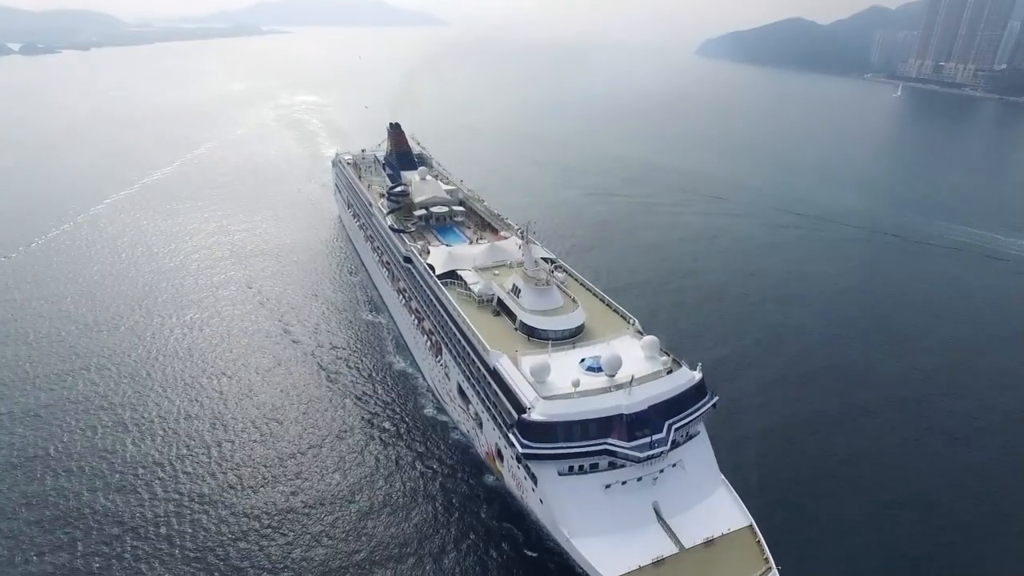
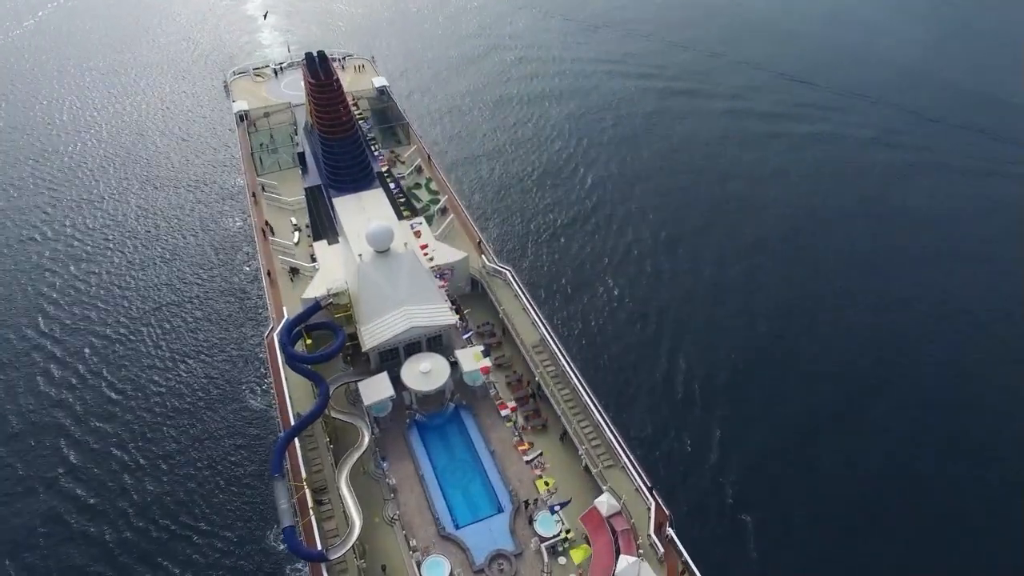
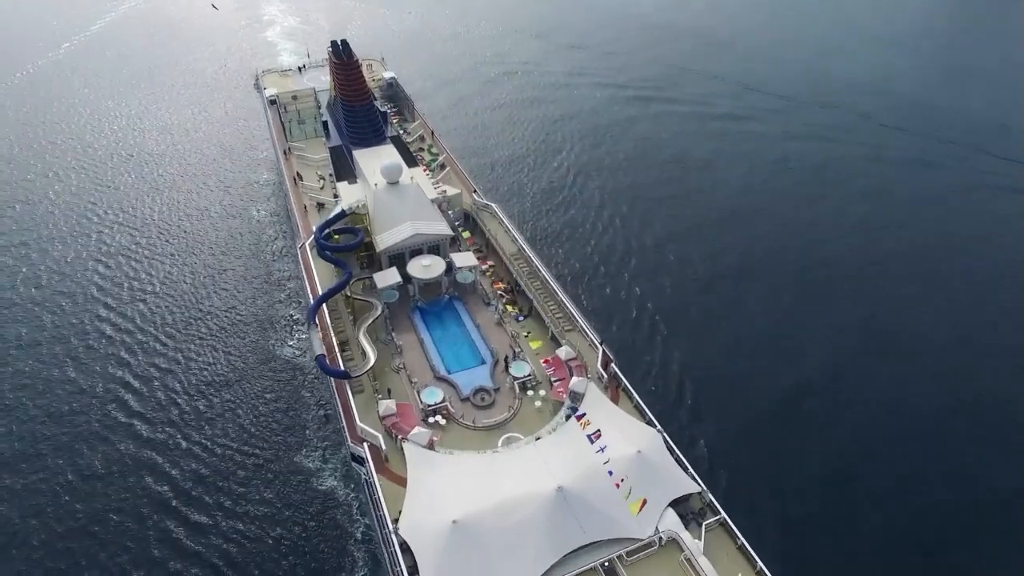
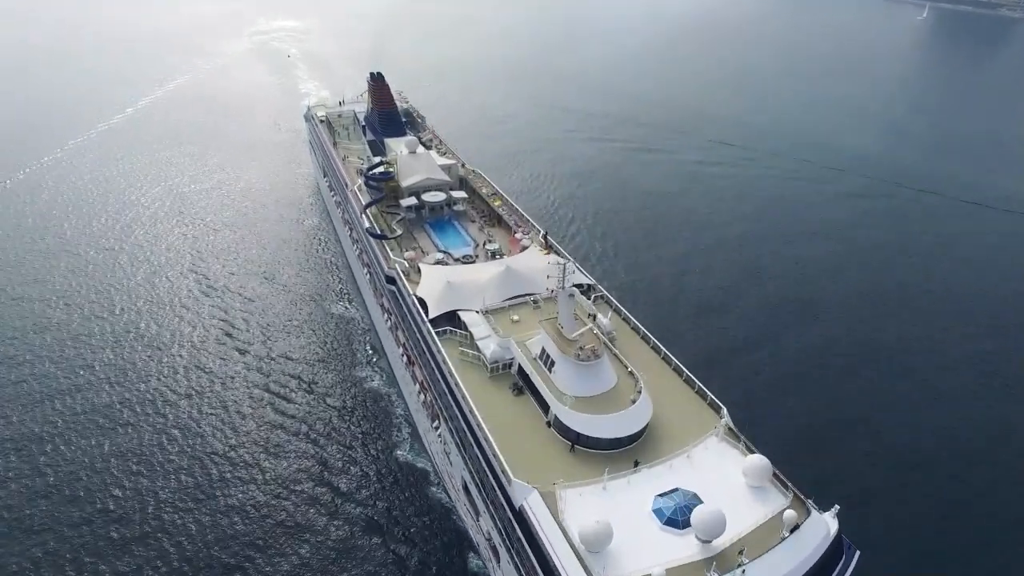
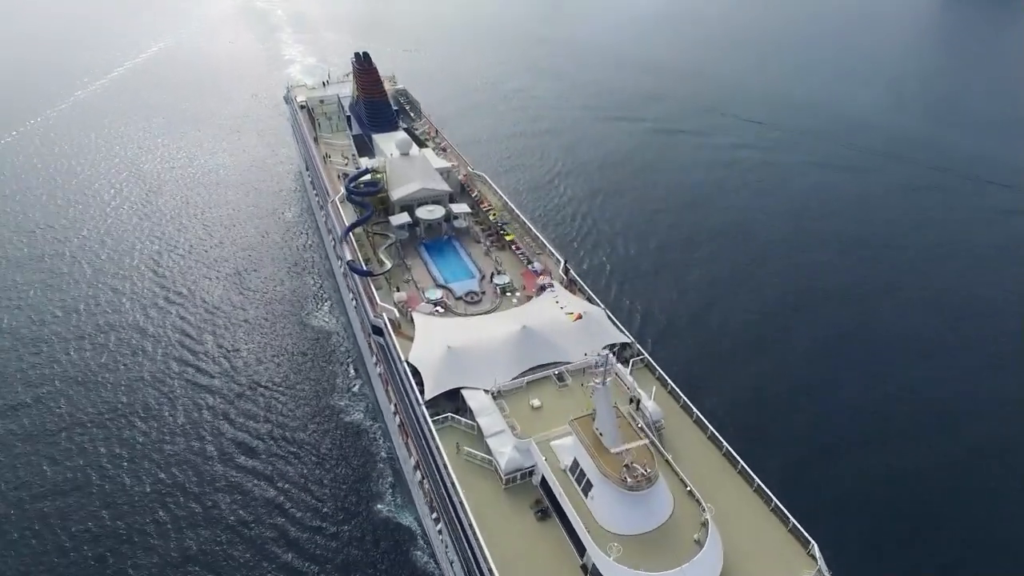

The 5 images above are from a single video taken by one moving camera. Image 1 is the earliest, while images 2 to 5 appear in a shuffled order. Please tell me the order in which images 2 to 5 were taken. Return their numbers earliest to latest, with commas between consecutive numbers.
4, 5, 3, 2
